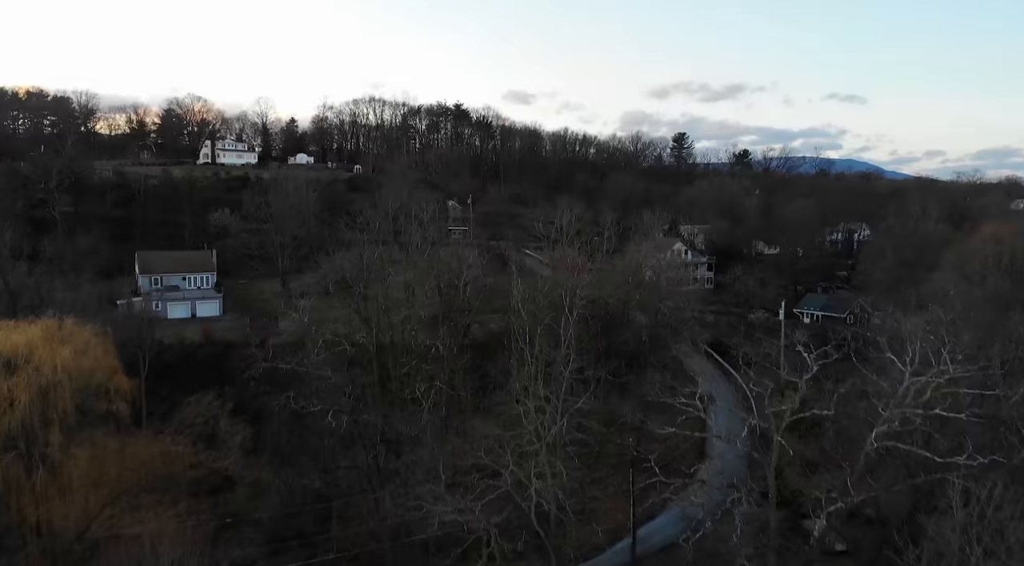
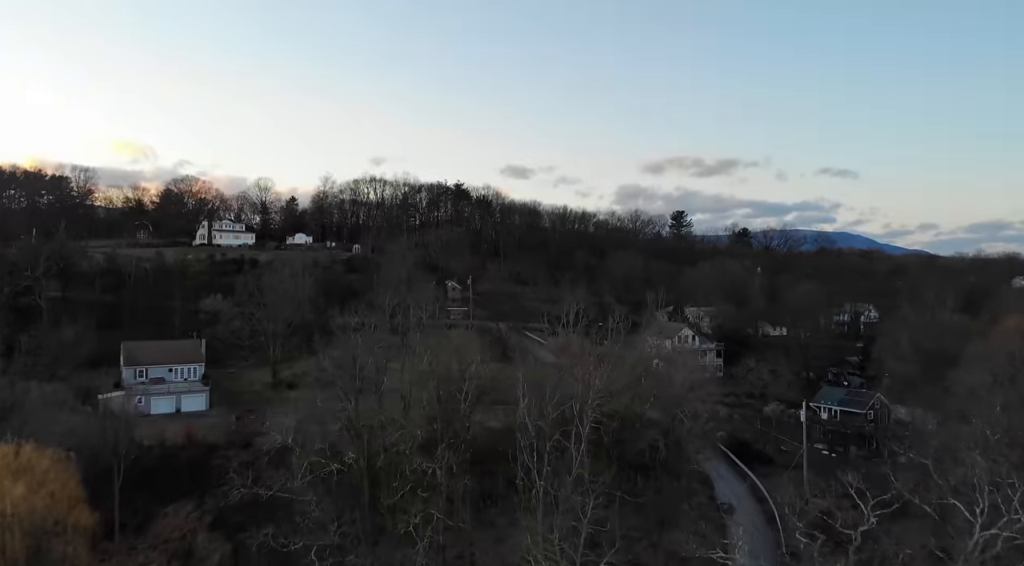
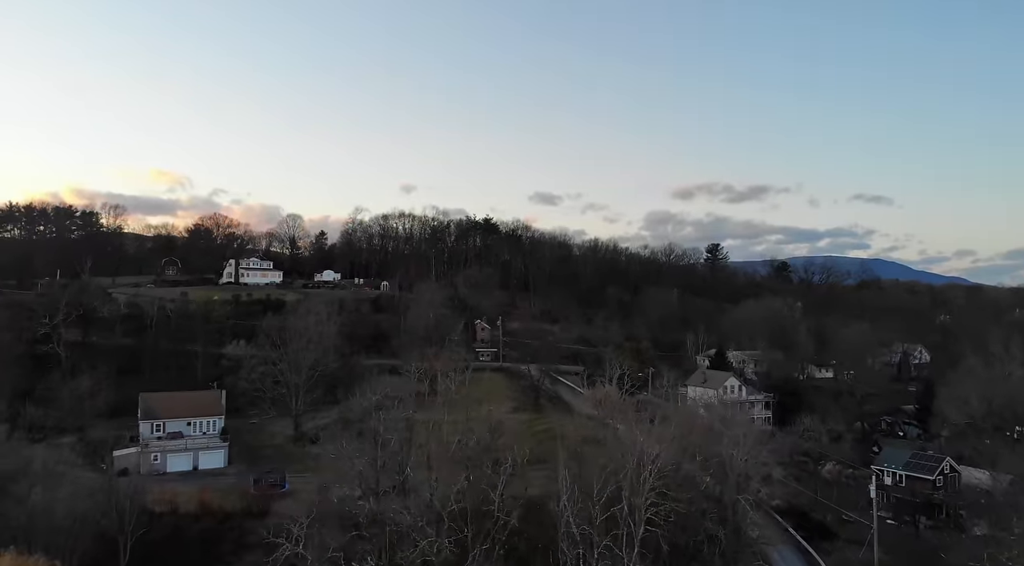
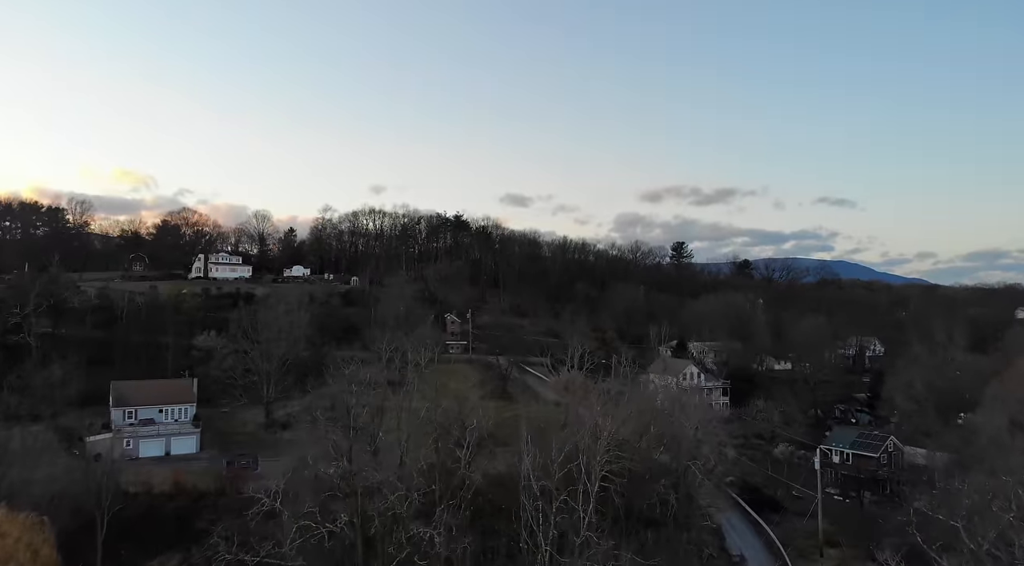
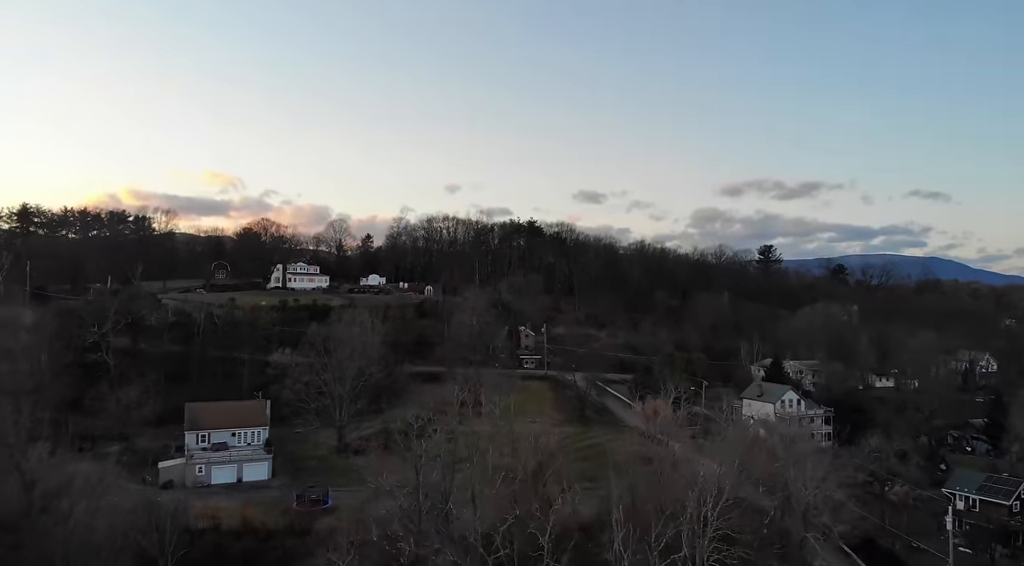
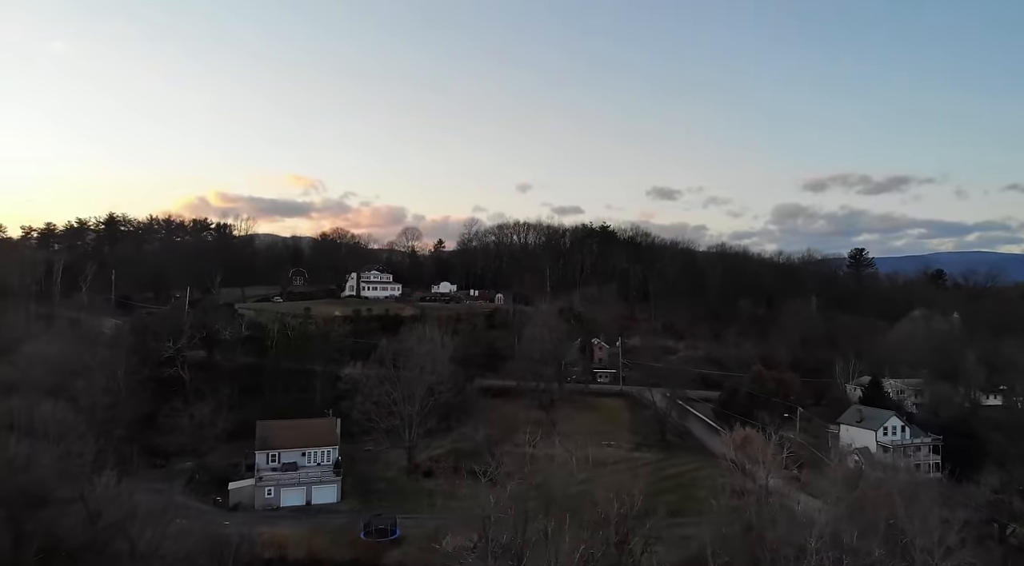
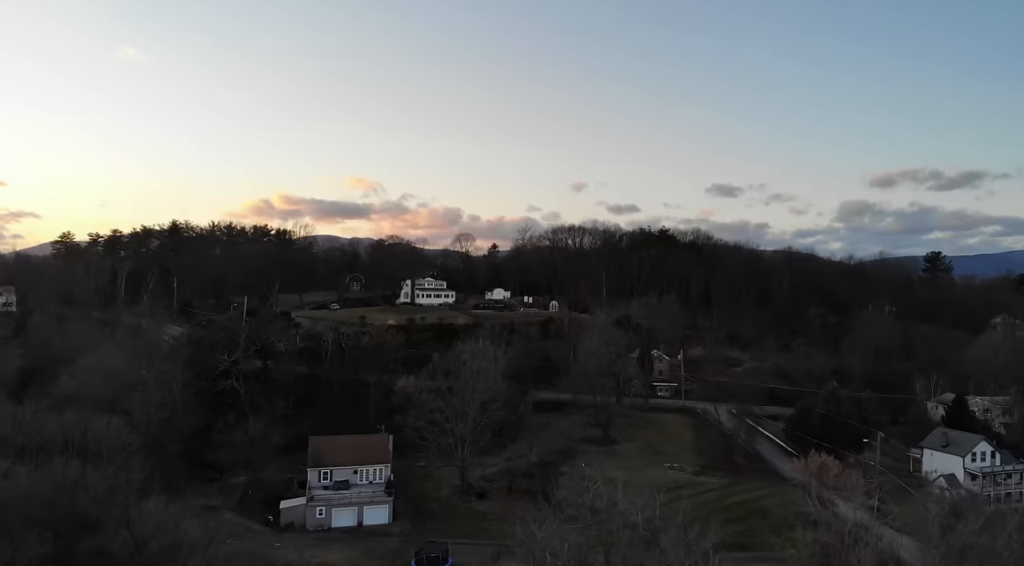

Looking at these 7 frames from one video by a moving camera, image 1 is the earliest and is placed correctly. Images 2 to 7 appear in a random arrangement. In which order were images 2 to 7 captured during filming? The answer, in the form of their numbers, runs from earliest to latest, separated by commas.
2, 4, 3, 5, 6, 7
